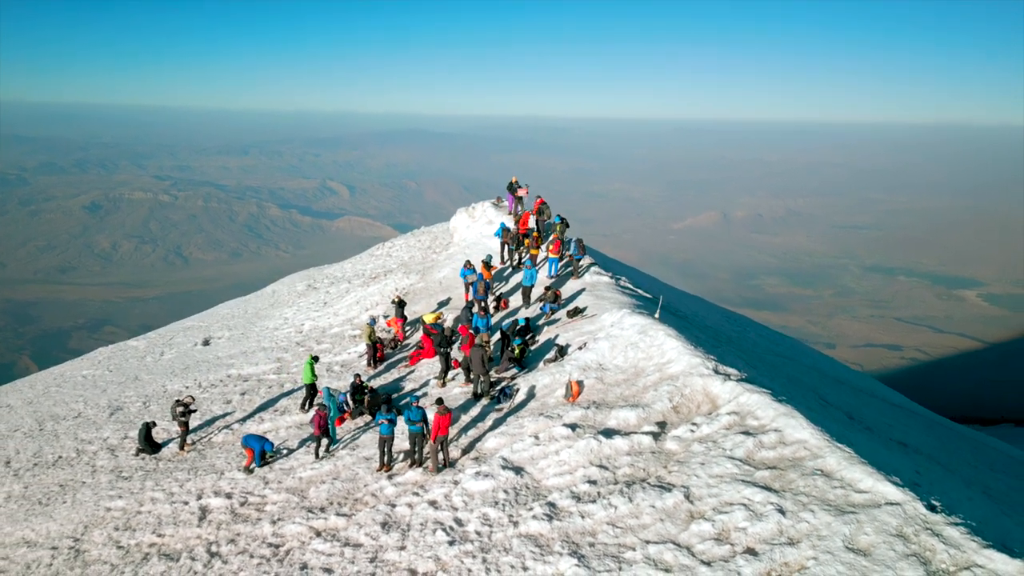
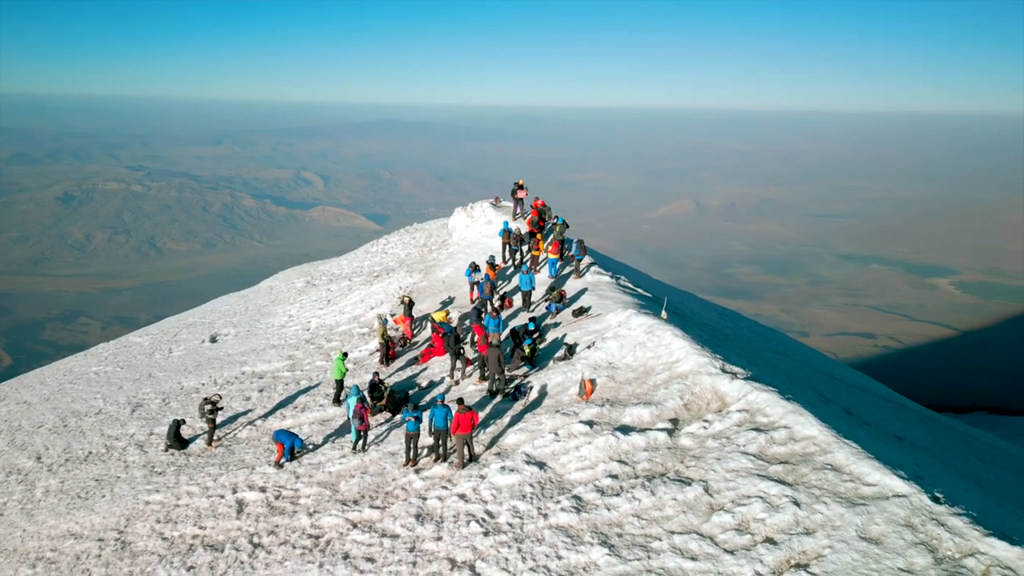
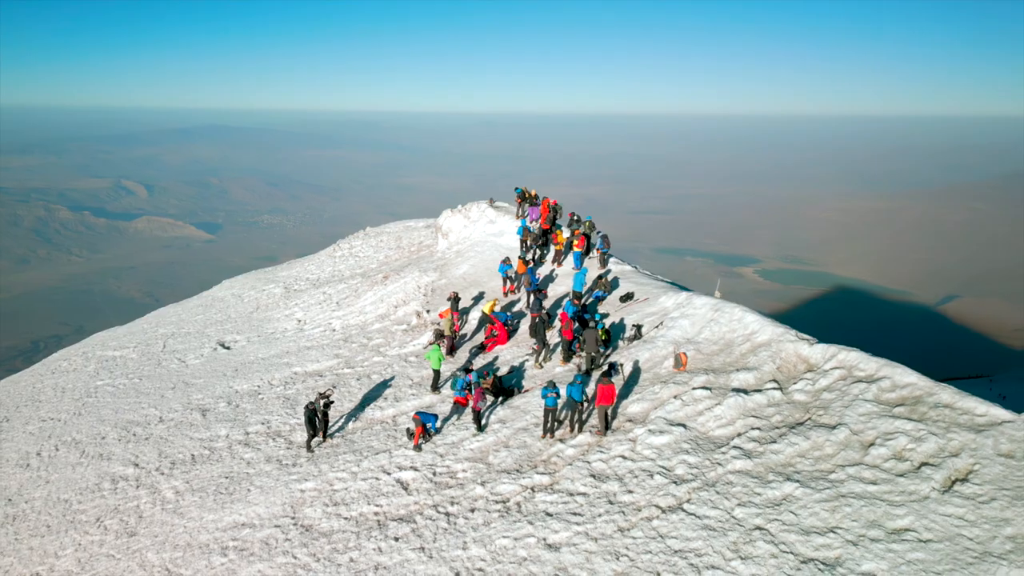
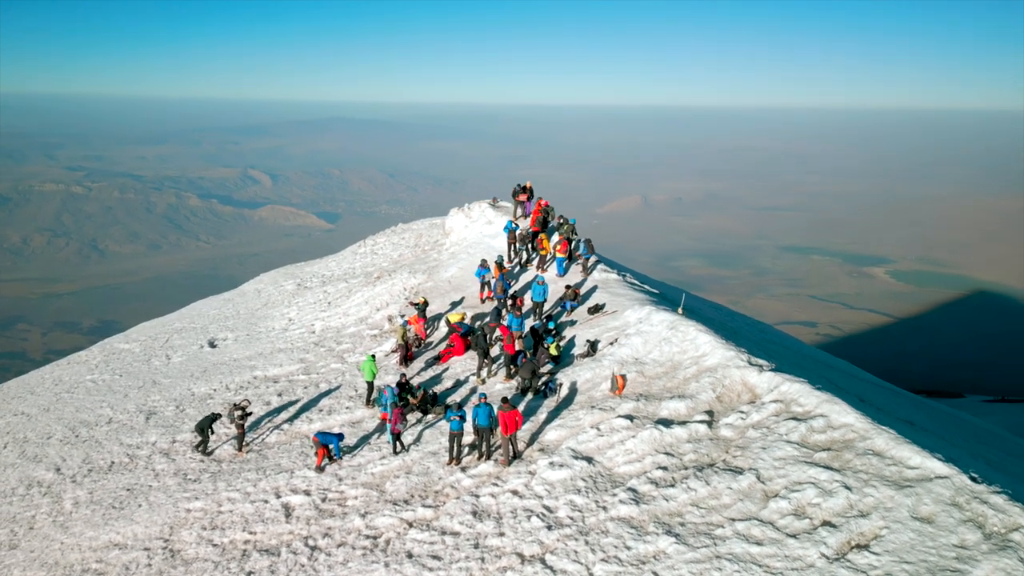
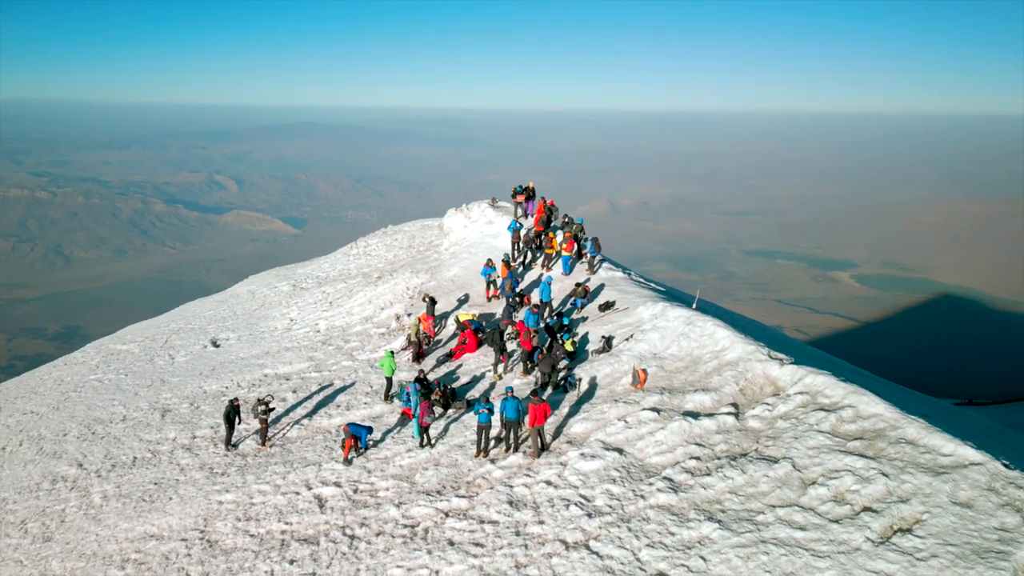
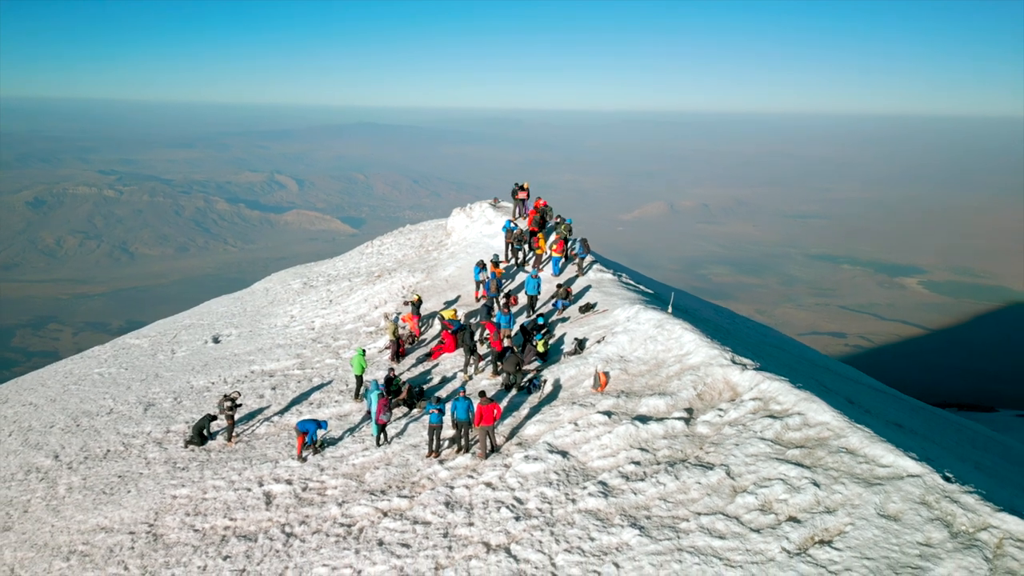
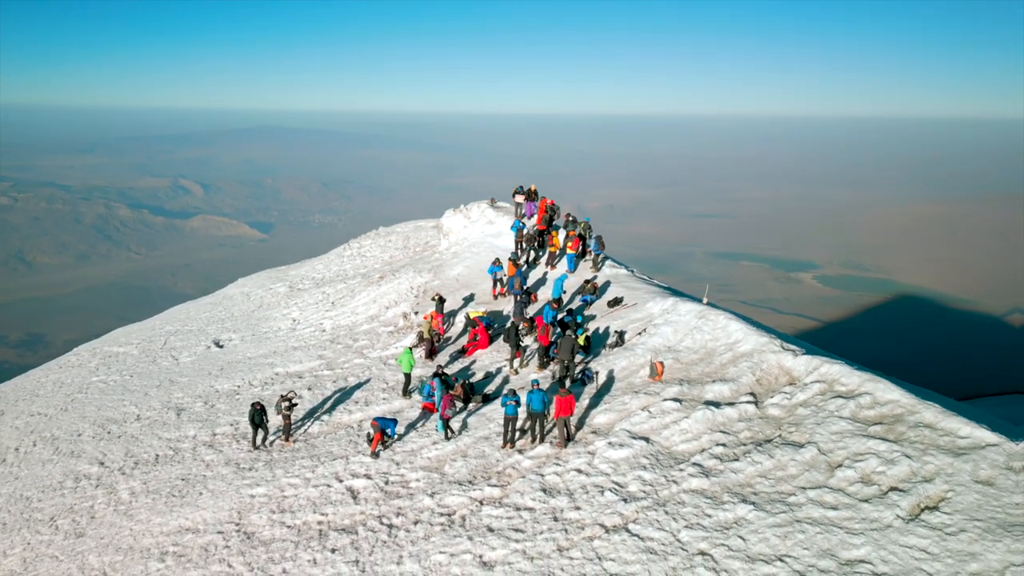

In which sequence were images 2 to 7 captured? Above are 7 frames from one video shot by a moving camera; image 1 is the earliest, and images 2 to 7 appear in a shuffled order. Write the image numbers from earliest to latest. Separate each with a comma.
2, 6, 4, 5, 7, 3
